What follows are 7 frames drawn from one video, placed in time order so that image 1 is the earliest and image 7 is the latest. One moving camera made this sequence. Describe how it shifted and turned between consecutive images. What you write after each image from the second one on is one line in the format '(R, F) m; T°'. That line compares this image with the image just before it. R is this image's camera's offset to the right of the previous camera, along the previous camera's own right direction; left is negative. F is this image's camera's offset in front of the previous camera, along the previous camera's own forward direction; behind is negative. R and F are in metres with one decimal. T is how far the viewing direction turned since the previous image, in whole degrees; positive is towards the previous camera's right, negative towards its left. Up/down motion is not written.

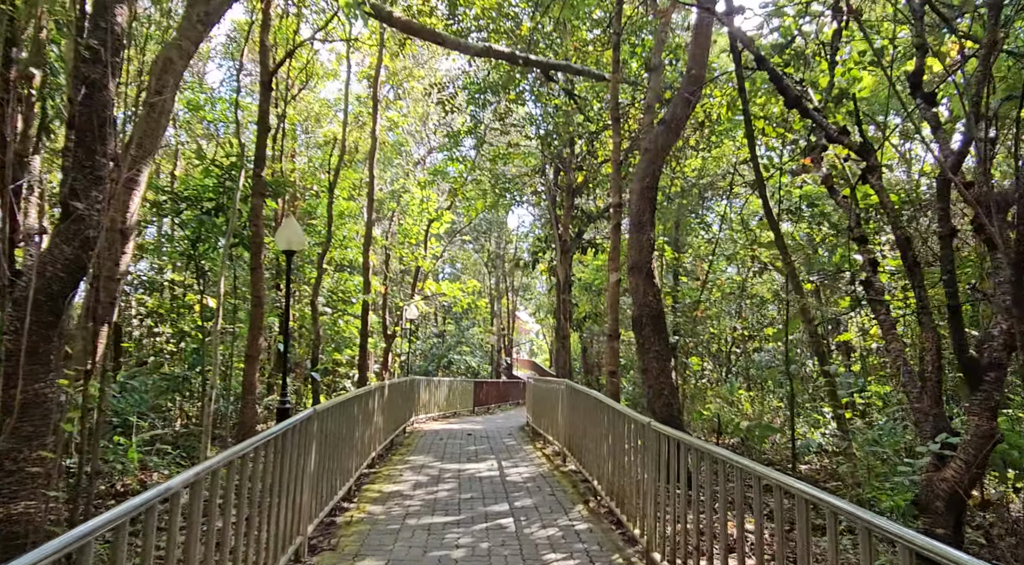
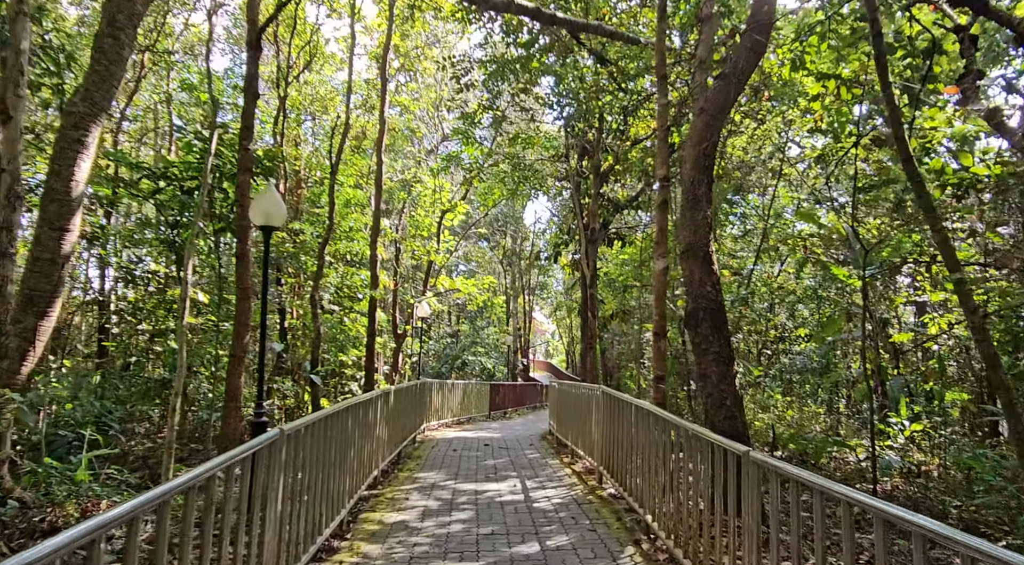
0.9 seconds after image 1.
(-0.1, +1.1) m; -1°
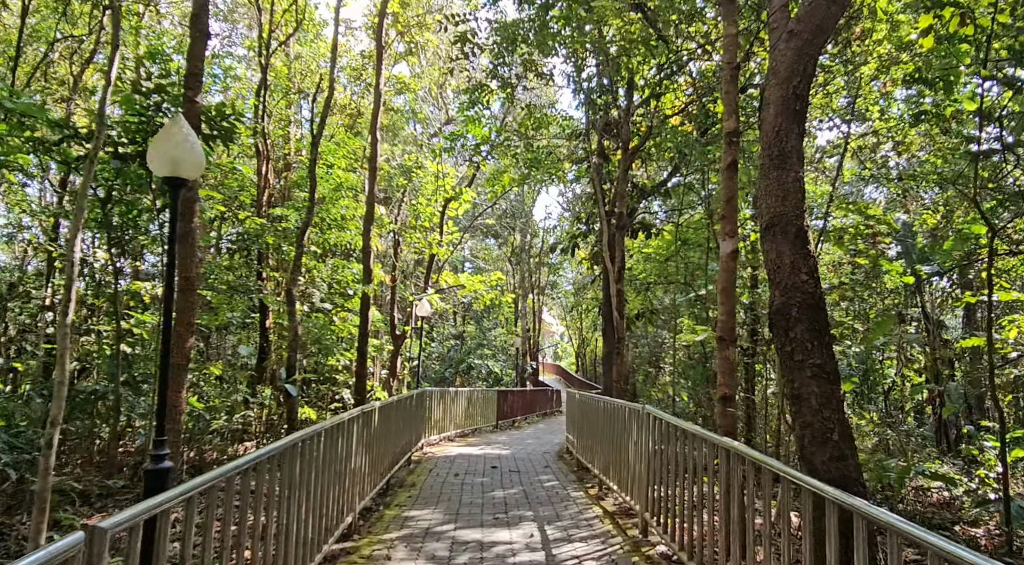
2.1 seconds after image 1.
(-0.1, +1.5) m; -1°
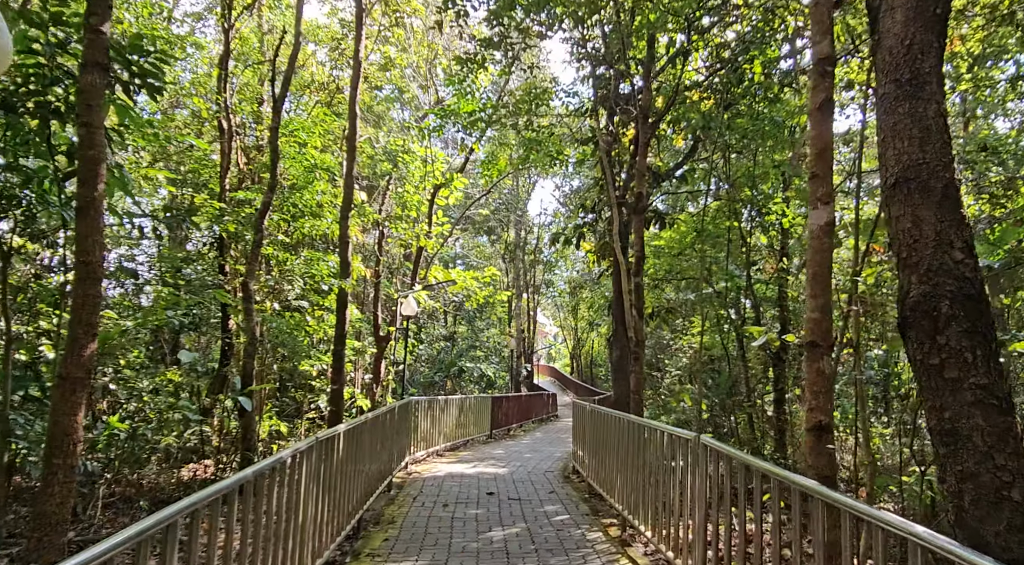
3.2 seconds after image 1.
(-0.1, +1.3) m; +1°
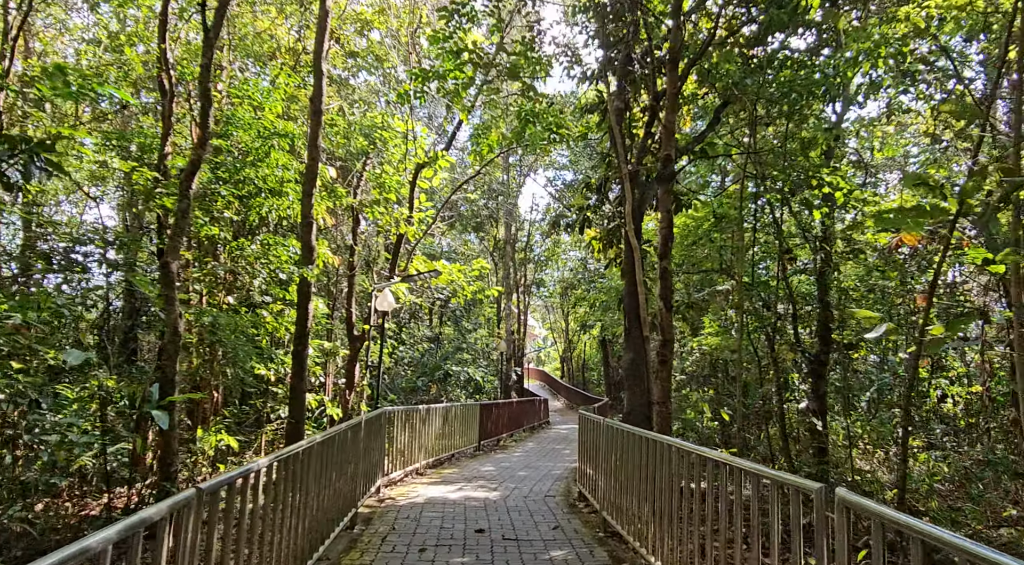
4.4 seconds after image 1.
(-0.1, +1.5) m; +1°
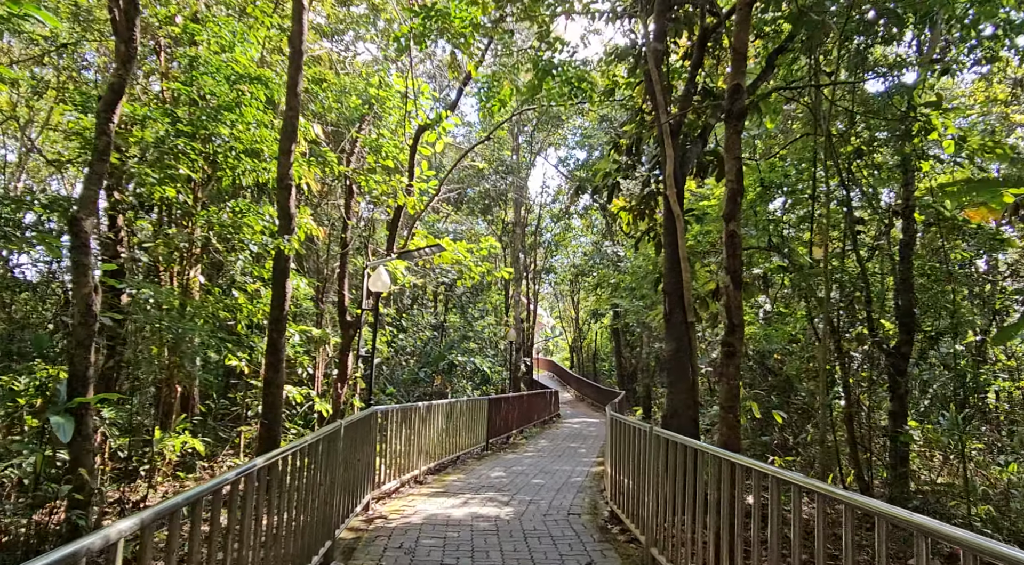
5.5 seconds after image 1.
(-0.1, +1.4) m; -1°
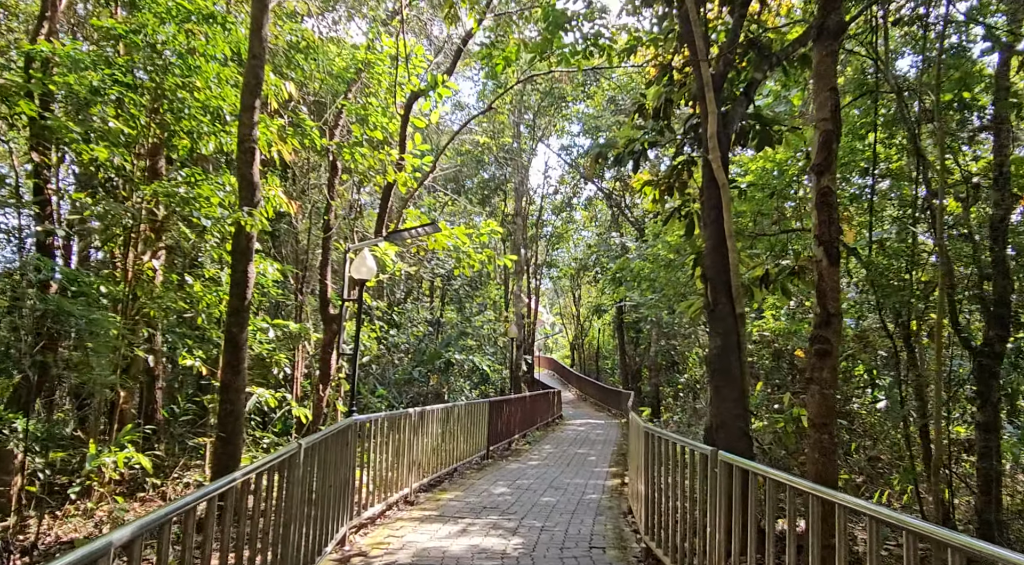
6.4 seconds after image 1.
(-0.1, +1.2) m; 0°
